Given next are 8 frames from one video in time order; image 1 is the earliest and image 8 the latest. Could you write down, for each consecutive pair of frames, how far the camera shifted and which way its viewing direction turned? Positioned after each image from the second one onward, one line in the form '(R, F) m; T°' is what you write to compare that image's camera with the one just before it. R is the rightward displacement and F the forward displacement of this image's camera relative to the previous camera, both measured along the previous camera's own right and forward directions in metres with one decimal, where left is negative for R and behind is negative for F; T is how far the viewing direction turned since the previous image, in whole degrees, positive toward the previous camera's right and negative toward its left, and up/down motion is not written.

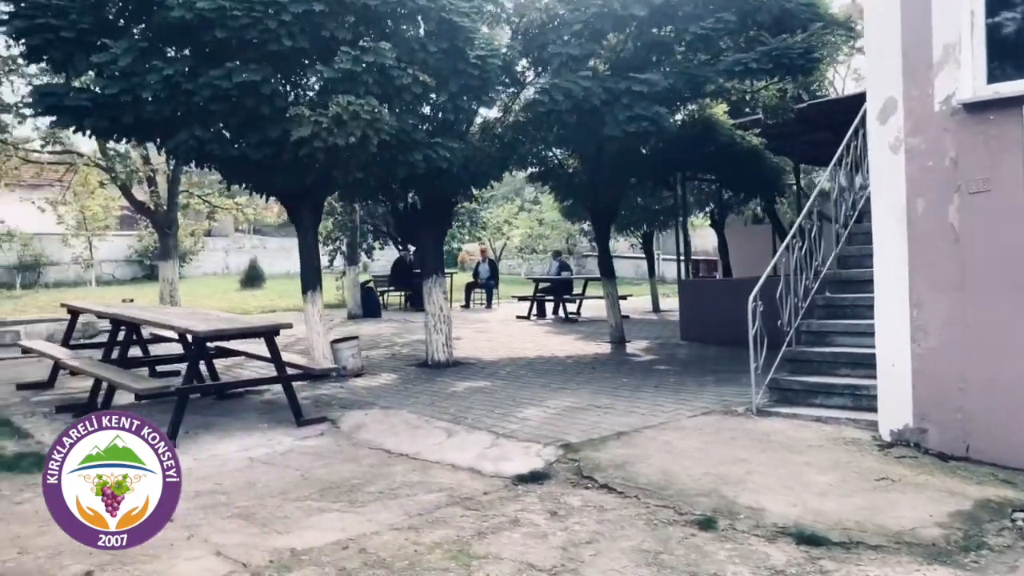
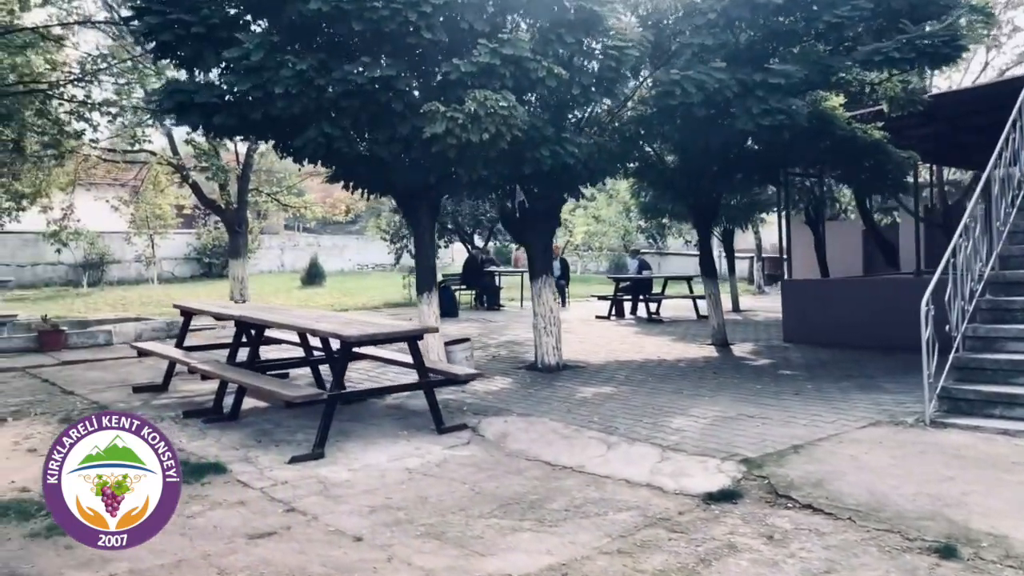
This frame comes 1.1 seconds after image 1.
(-0.9, +0.3) m; -2°
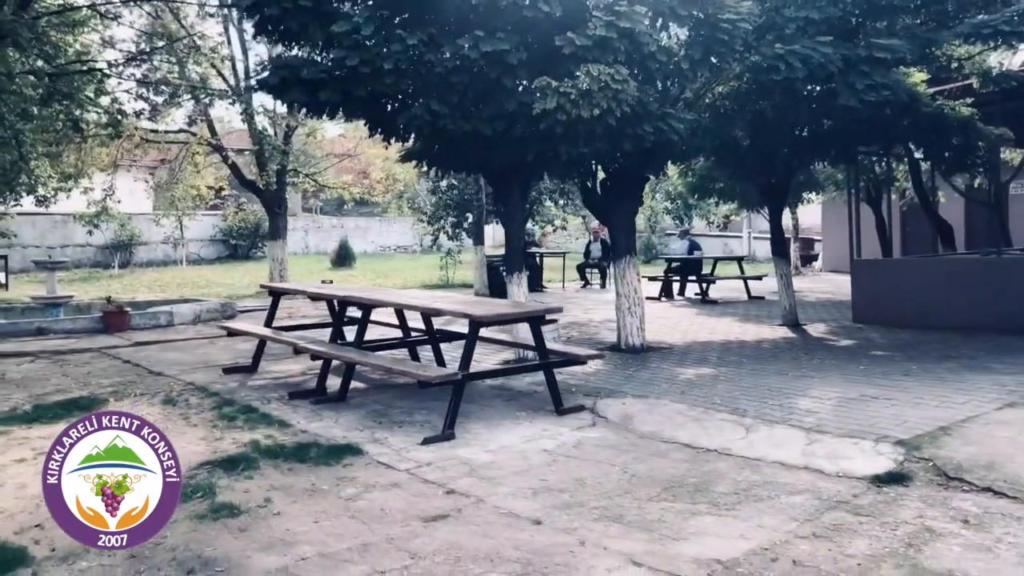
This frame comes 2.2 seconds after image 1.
(-0.9, +0.1) m; 0°
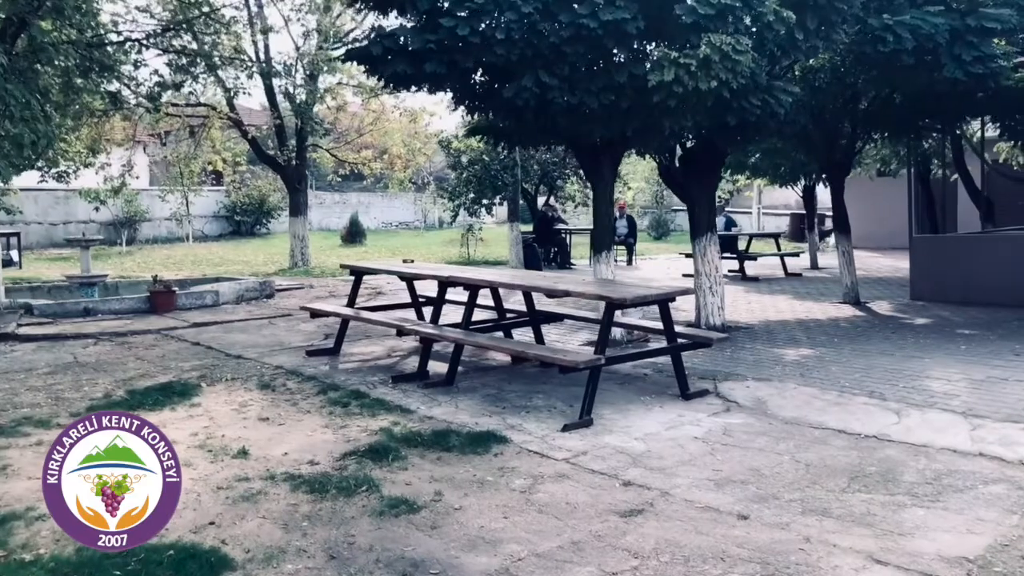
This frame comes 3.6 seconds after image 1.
(-1.1, +0.3) m; +1°
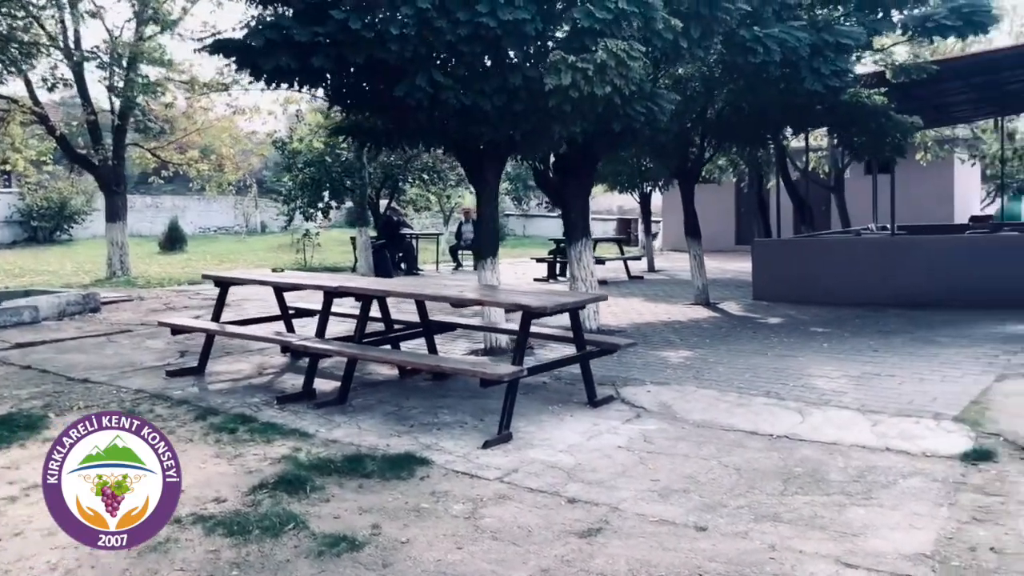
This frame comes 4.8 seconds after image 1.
(-0.6, +0.3) m; +12°
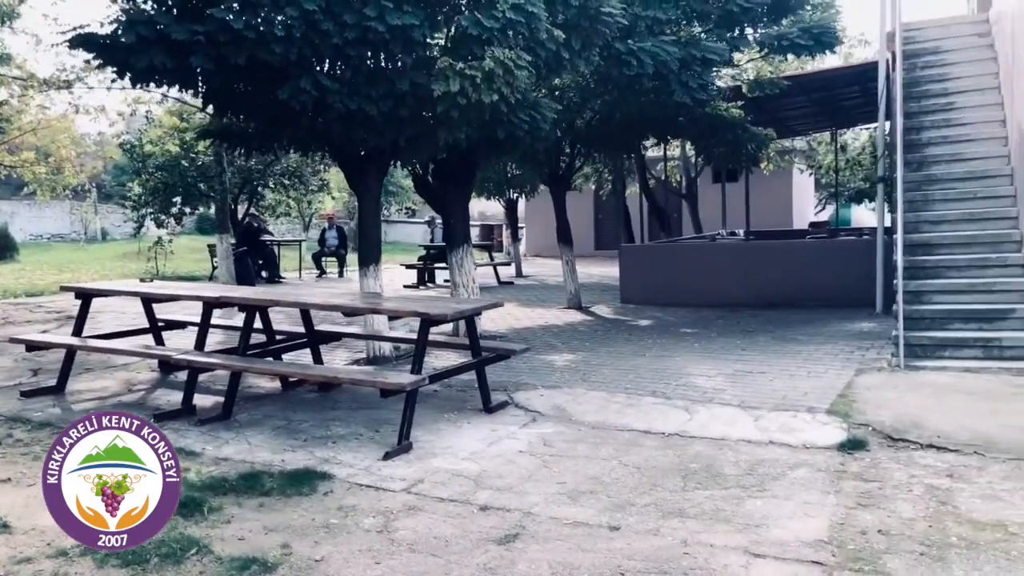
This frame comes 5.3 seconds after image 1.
(-0.3, 0.0) m; +10°
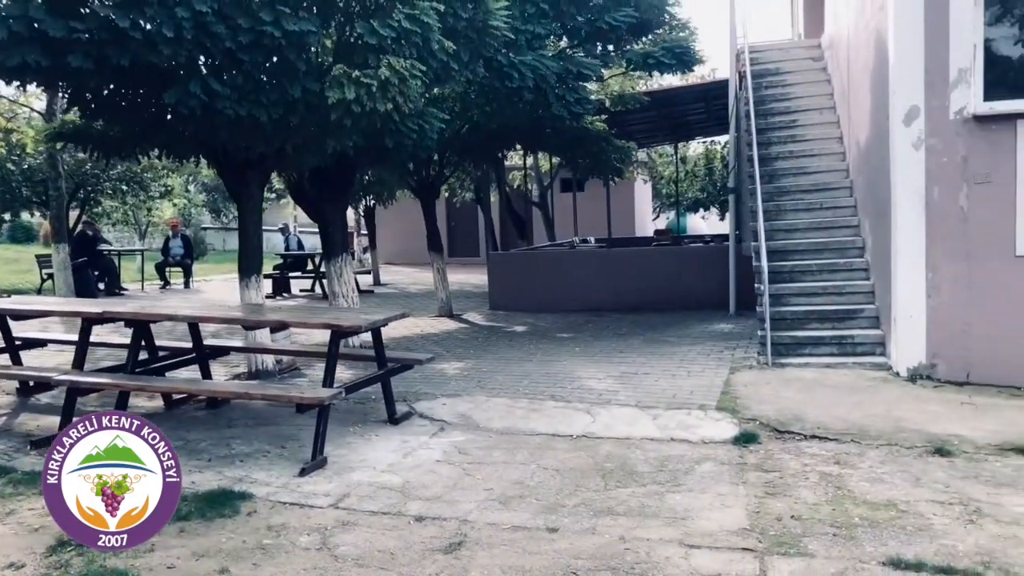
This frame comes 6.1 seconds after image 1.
(-0.5, 0.0) m; +11°
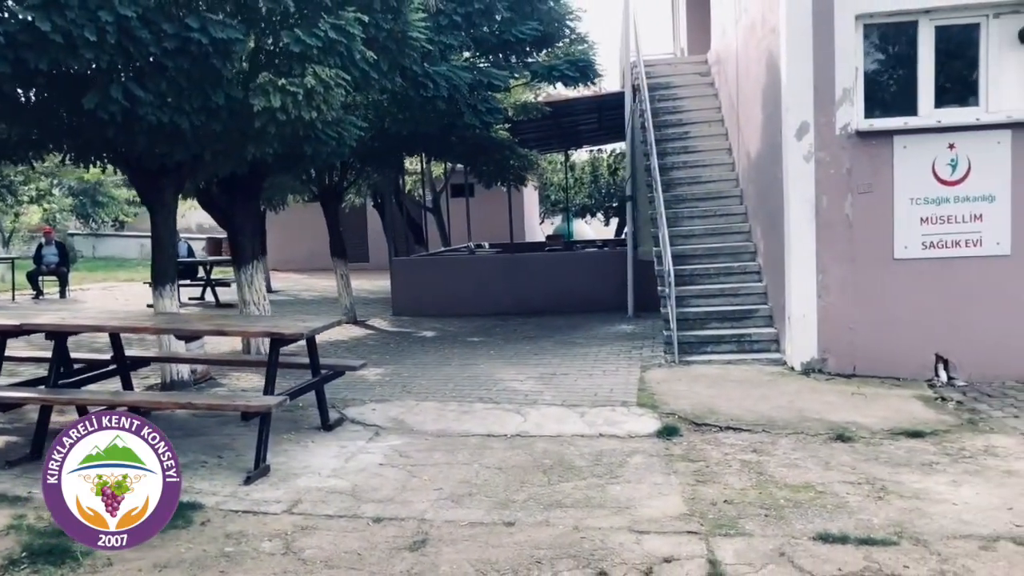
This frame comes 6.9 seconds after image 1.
(-0.4, -0.2) m; +8°
